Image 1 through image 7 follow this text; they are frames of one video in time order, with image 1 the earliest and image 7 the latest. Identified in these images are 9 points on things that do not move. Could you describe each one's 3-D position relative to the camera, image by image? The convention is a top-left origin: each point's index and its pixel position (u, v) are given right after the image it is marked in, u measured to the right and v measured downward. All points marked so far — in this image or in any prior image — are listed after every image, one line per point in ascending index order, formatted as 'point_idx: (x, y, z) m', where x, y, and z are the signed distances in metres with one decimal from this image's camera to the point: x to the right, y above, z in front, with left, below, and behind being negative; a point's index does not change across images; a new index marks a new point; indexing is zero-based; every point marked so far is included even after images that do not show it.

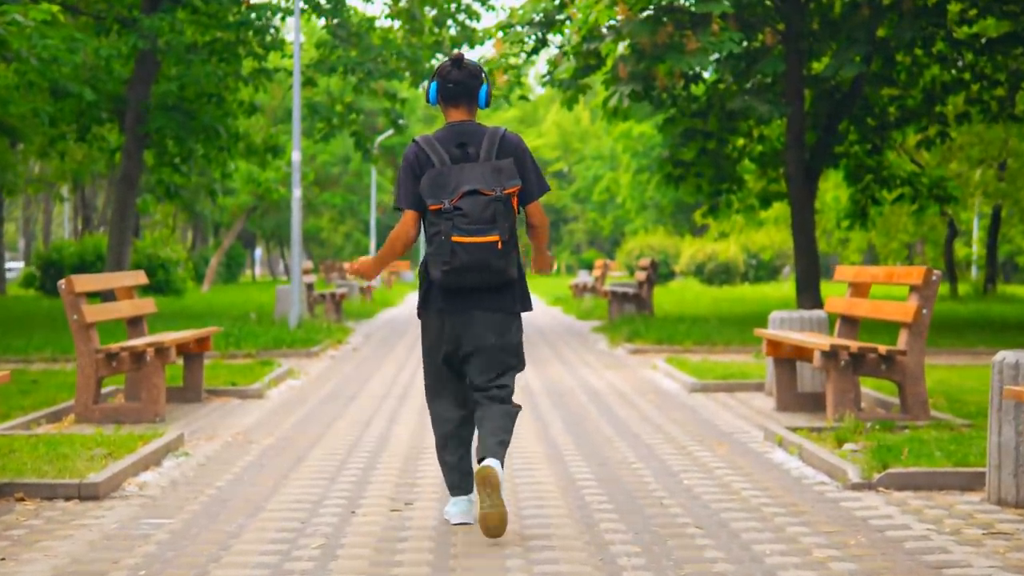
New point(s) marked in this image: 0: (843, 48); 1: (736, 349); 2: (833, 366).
0: (+2.9, +2.1, +19.0) m
1: (+1.7, -0.5, +15.9) m
2: (+1.4, -0.3, +9.1) m
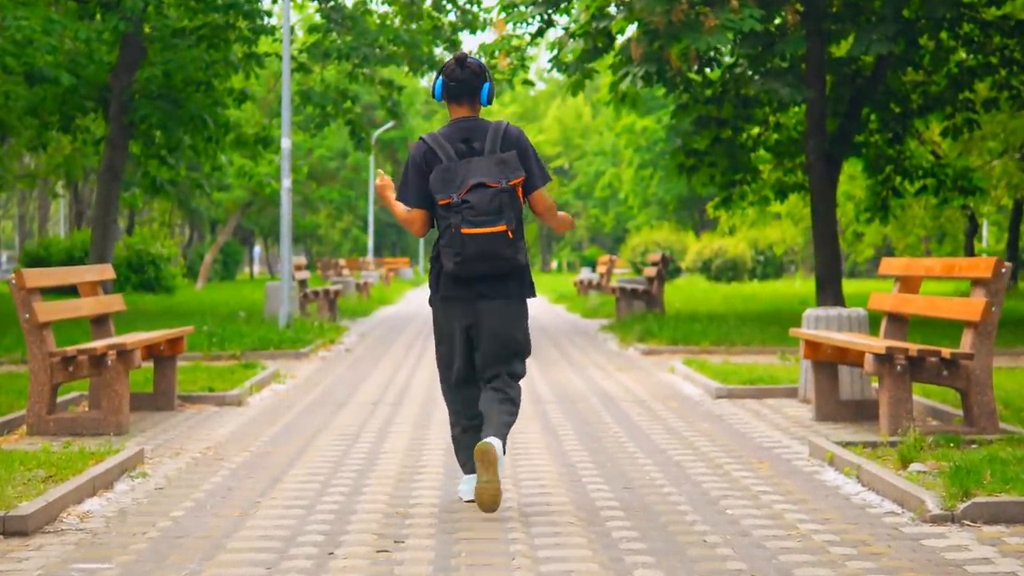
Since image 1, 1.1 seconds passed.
0: (+3.0, +2.2, +17.9) m
1: (+1.7, -0.4, +14.7) m
2: (+1.4, -0.3, +8.0) m
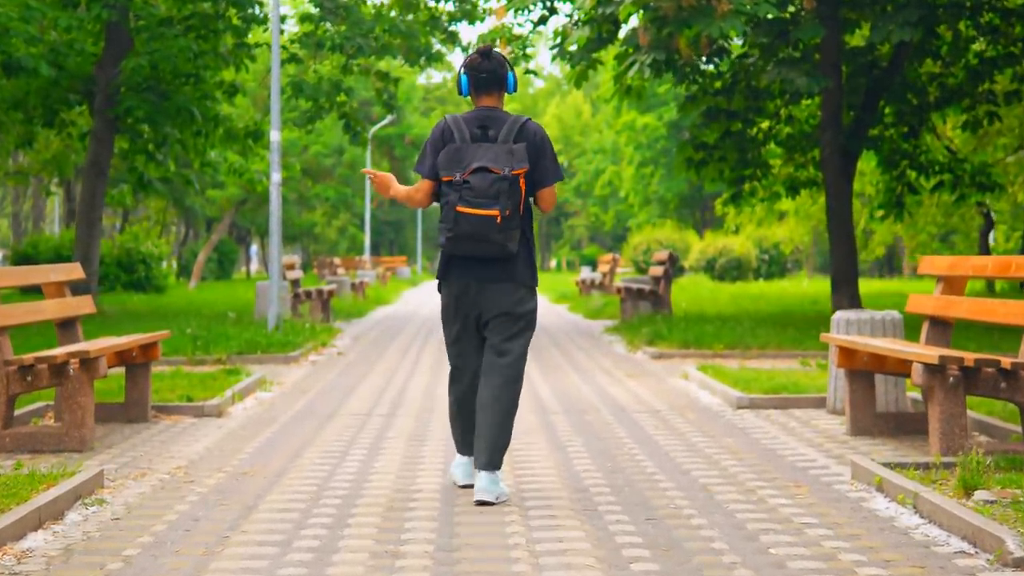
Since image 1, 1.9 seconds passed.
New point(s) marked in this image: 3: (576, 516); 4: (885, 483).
0: (+3.0, +2.2, +17.0) m
1: (+1.7, -0.4, +13.9) m
2: (+1.4, -0.3, +7.1) m
3: (+0.2, -0.7, +6.1) m
4: (+1.1, -0.6, +6.4) m
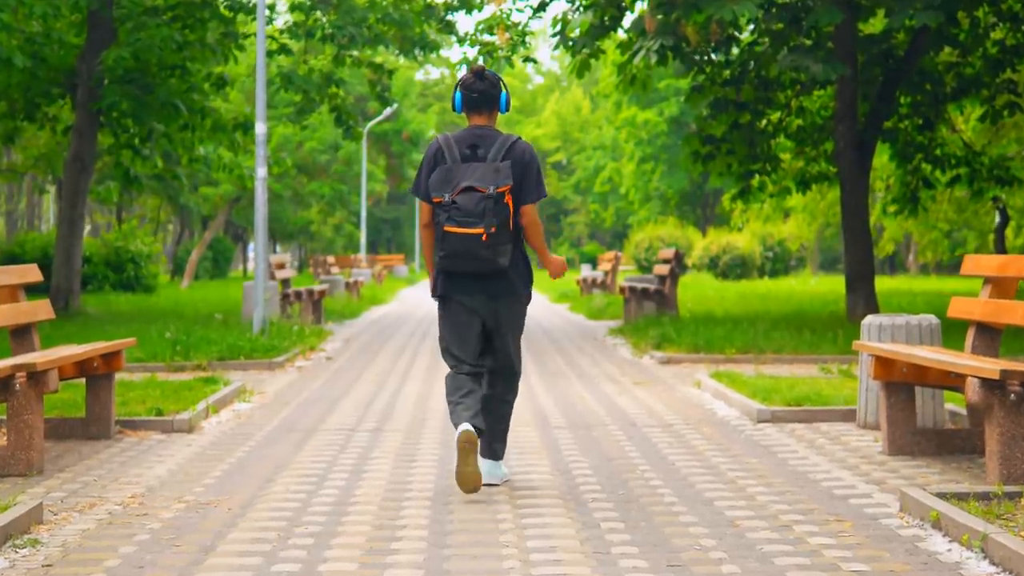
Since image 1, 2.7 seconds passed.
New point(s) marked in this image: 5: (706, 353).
0: (+3.0, +2.2, +16.1) m
1: (+1.7, -0.4, +13.0) m
2: (+1.4, -0.3, +6.2) m
3: (+0.2, -0.7, +5.2) m
4: (+1.1, -0.6, +5.6) m
5: (+1.2, -0.4, +13.8) m
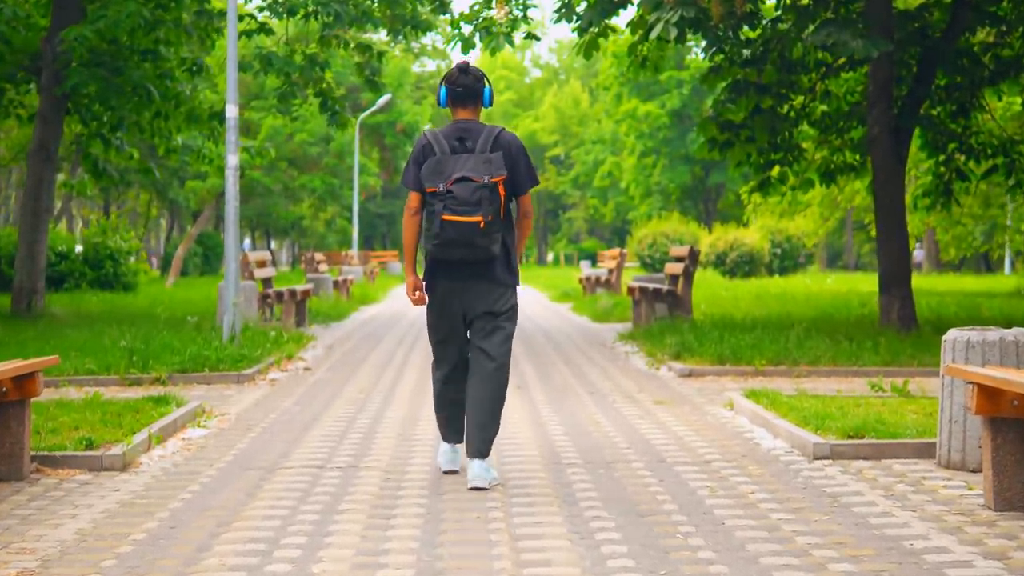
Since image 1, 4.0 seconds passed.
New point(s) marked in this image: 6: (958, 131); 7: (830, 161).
0: (+3.0, +2.2, +14.5) m
1: (+1.7, -0.5, +11.4) m
2: (+1.4, -0.4, +4.6) m
3: (+0.2, -0.7, +3.6) m
4: (+1.1, -0.6, +3.9) m
5: (+1.3, -0.4, +12.1) m
6: (+4.0, +1.4, +19.1) m
7: (+2.9, +1.1, +19.3) m
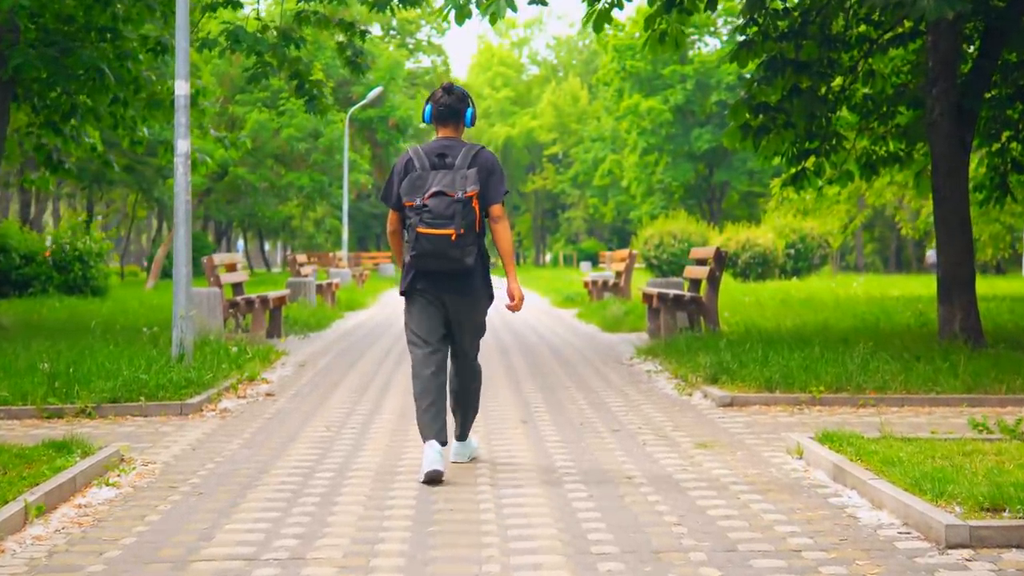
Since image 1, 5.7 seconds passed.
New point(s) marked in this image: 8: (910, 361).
0: (+3.0, +2.1, +12.3) m
1: (+1.7, -0.5, +9.2) m
2: (+1.5, -0.4, +2.4) m
3: (+0.2, -0.7, +1.4) m
4: (+1.2, -0.7, +1.8) m
5: (+1.3, -0.5, +9.9) m
6: (+4.0, +1.4, +16.9) m
7: (+2.9, +1.1, +17.1) m
8: (+2.1, -0.4, +11.3) m
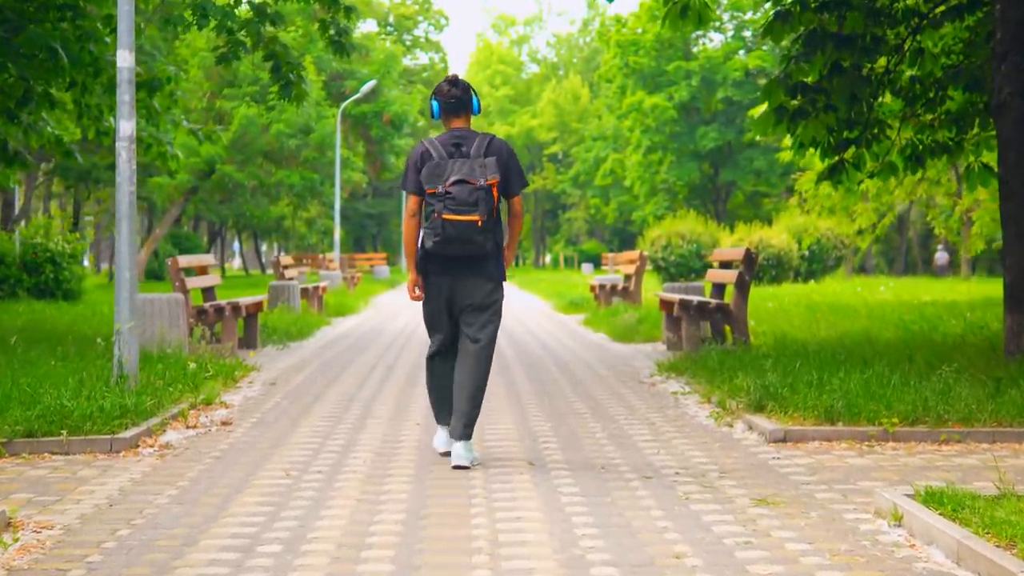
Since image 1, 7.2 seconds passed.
0: (+3.0, +2.1, +10.5) m
1: (+1.7, -0.6, +7.3) m
2: (+1.5, -0.4, +0.6) m
3: (+0.2, -0.8, -0.4) m
4: (+1.2, -0.7, -0.1) m
5: (+1.3, -0.5, +8.1) m
6: (+4.0, +1.3, +15.1) m
7: (+2.9, +1.1, +15.3) m
8: (+2.1, -0.4, +9.5) m
